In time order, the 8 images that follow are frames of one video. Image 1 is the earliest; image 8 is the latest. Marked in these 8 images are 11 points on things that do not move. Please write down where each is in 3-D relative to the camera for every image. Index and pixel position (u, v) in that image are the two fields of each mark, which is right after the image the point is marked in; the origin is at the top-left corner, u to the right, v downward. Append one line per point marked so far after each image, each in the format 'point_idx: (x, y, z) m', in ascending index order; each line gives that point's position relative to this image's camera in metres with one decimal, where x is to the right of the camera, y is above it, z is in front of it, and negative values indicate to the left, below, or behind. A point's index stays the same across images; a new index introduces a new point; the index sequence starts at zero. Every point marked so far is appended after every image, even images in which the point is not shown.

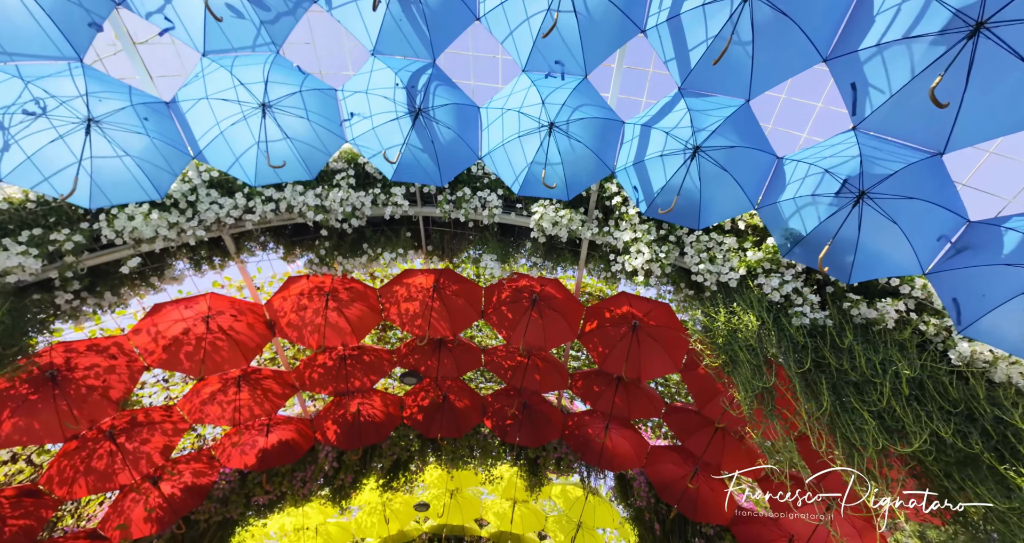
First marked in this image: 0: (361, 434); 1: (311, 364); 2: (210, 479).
0: (-2.2, -2.4, +7.8) m
1: (-2.6, -1.2, +6.7) m
2: (-4.0, -2.8, +7.0) m
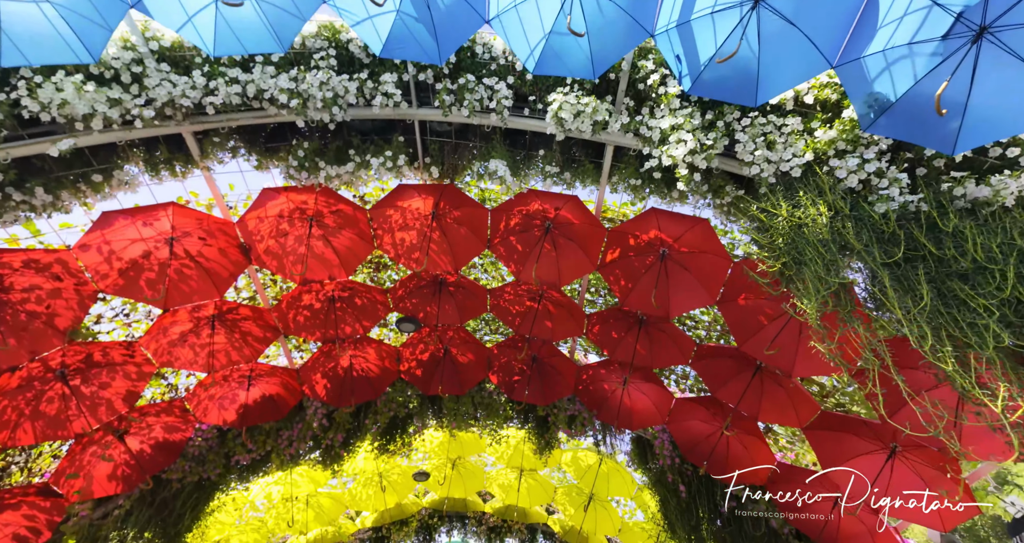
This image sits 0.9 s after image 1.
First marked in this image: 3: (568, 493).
0: (-2.1, -1.6, +7.1) m
1: (-2.5, -0.4, +5.9) m
2: (-3.9, -1.9, +6.3) m
3: (+1.0, -4.1, +9.8) m
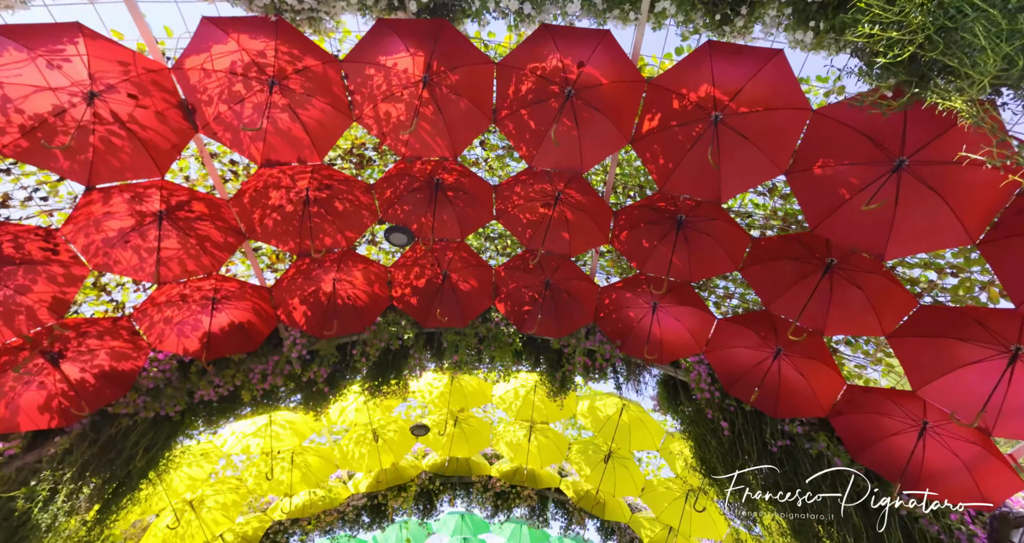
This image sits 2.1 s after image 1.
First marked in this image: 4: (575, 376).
0: (-2.0, -0.5, +6.1) m
1: (-2.4, +0.6, +4.9) m
2: (-3.8, -0.9, +5.3) m
3: (+1.1, -2.9, +8.8) m
4: (+0.8, -1.4, +6.9) m
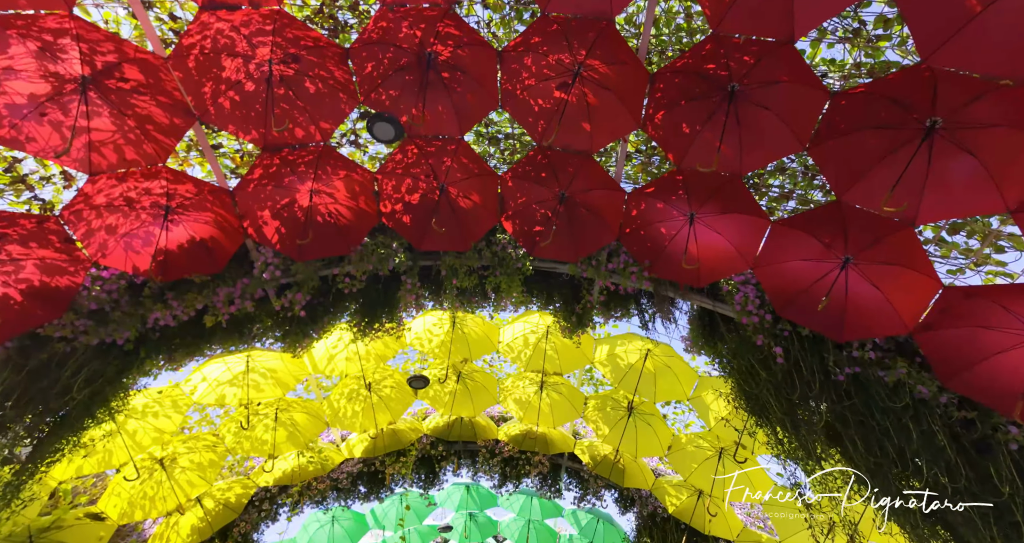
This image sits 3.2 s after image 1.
0: (-1.9, +0.3, +5.2) m
1: (-2.3, +1.5, +4.0) m
2: (-3.7, -0.1, +4.4) m
3: (+1.3, -2.0, +7.9) m
4: (+0.9, -0.4, +6.0) m
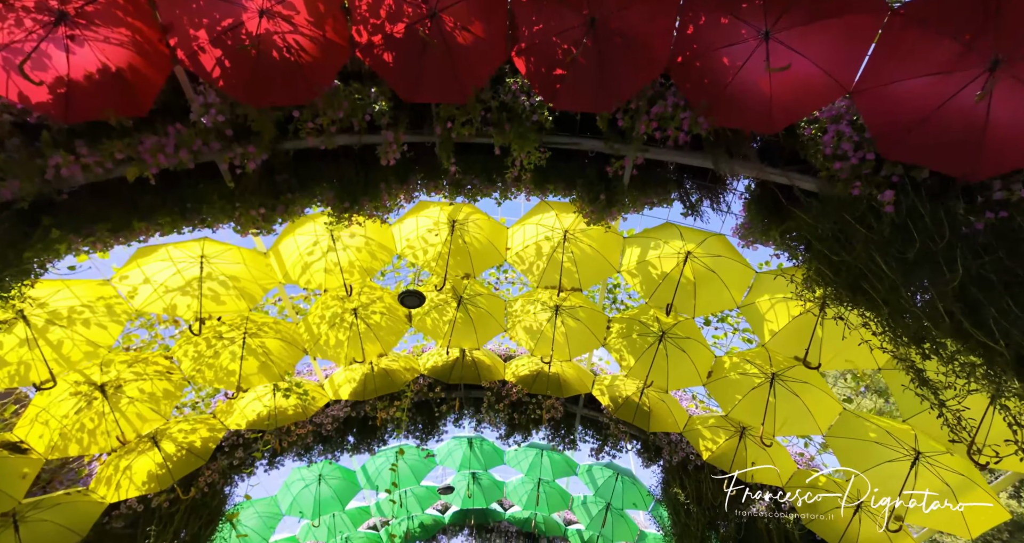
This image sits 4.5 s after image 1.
0: (-1.8, +1.5, +4.0) m
1: (-2.2, +2.6, +2.8) m
2: (-3.6, +1.1, +3.2) m
3: (+1.4, -0.7, +6.7) m
4: (+1.1, +0.8, +4.8) m
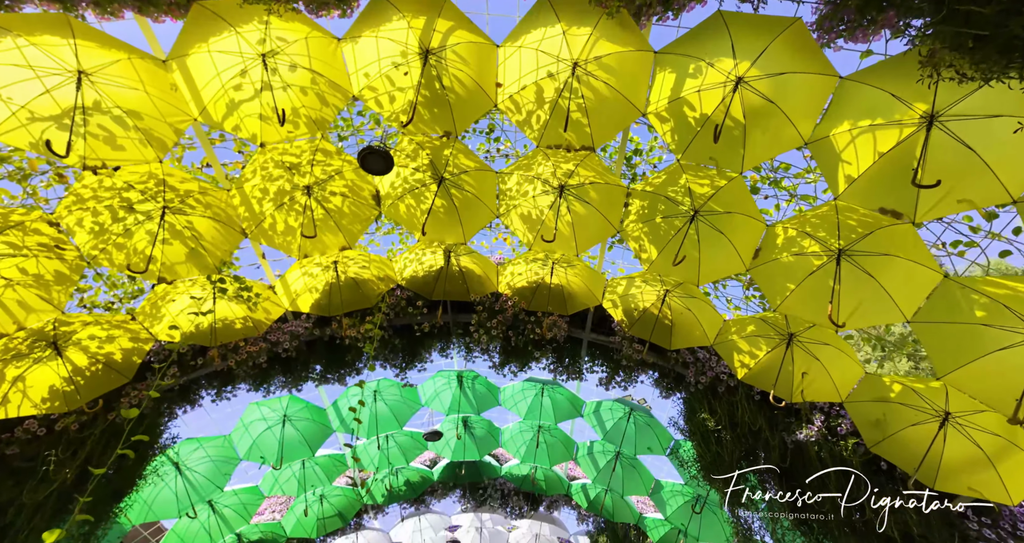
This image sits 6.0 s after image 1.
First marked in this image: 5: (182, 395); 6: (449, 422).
0: (-1.9, +2.8, +2.5) m
1: (-2.3, +3.9, +1.3) m
2: (-3.7, +2.3, +1.8) m
3: (+1.3, +0.6, +5.4) m
4: (+1.0, +2.1, +3.4) m
5: (-4.0, -1.5, +6.4) m
6: (-1.2, -2.8, +9.8) m
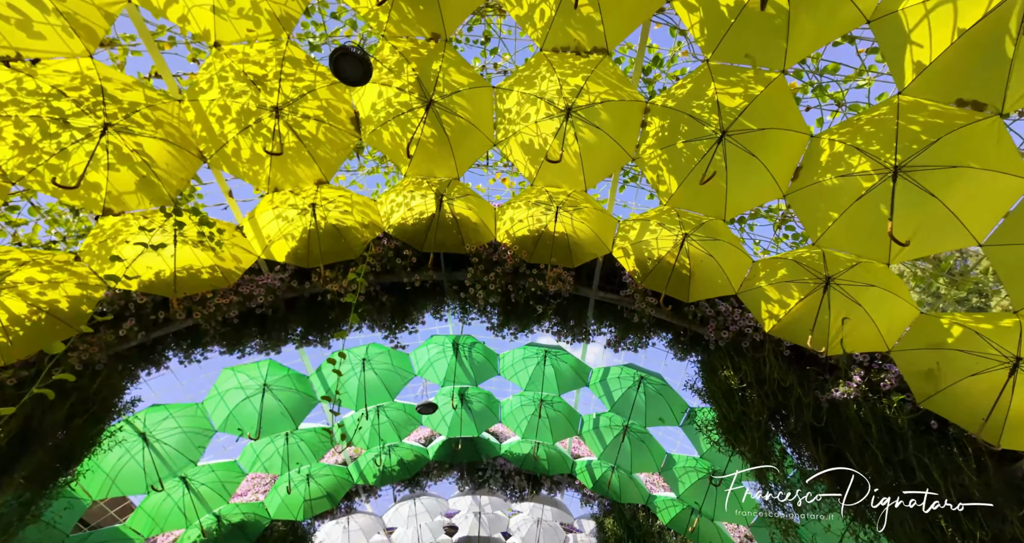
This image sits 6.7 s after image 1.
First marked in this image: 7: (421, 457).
0: (-1.9, +3.4, +1.8) m
1: (-2.3, +4.4, +0.6) m
2: (-3.7, +2.9, +1.1) m
3: (+1.3, +1.2, +4.7) m
4: (+1.0, +2.7, +2.7) m
5: (-4.0, -0.9, +5.7) m
6: (-1.2, -2.2, +9.2) m
7: (-1.8, -3.6, +10.2) m
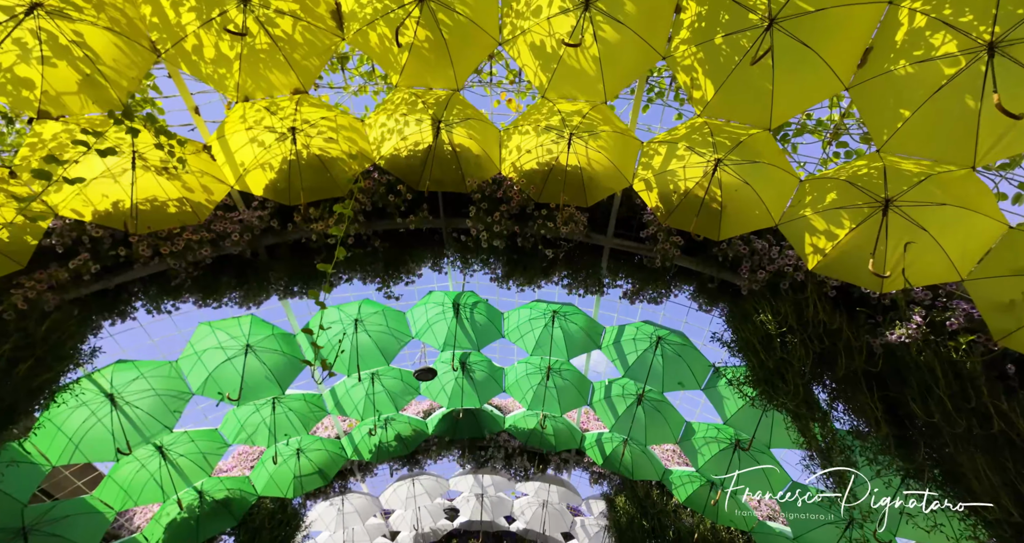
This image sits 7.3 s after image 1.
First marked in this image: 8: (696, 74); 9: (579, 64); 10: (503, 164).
0: (-1.8, +3.9, +1.1) m
1: (-2.2, +5.0, -0.2) m
2: (-3.6, +3.5, +0.4) m
3: (+1.4, +1.9, +4.0) m
4: (+1.0, +3.3, +2.0) m
5: (-3.9, -0.3, +5.1) m
6: (-1.1, -1.5, +8.5) m
7: (-1.7, -2.9, +9.6) m
8: (+1.4, +1.5, +4.1) m
9: (+0.6, +1.7, +4.3) m
10: (-0.1, +1.1, +5.6) m
